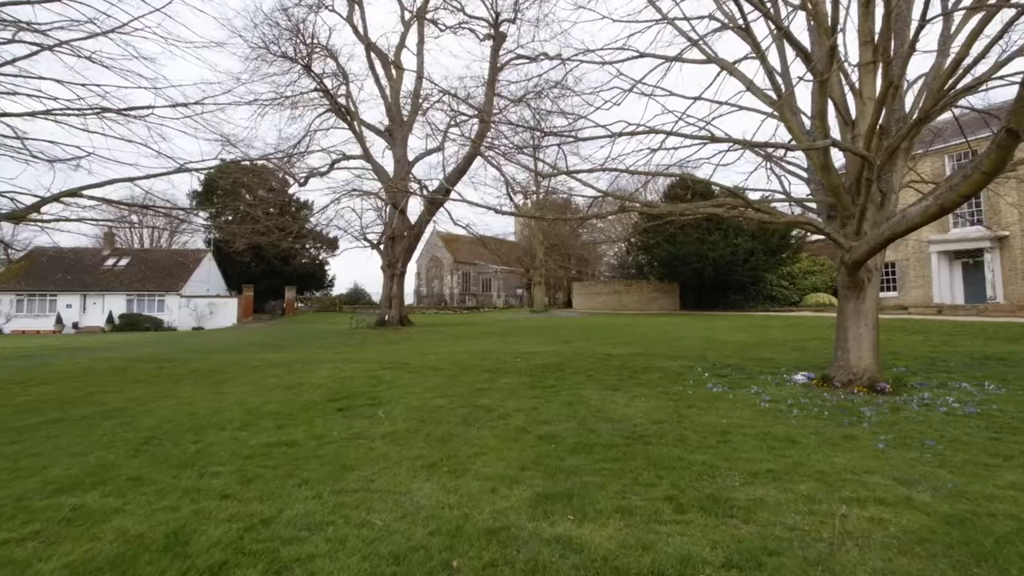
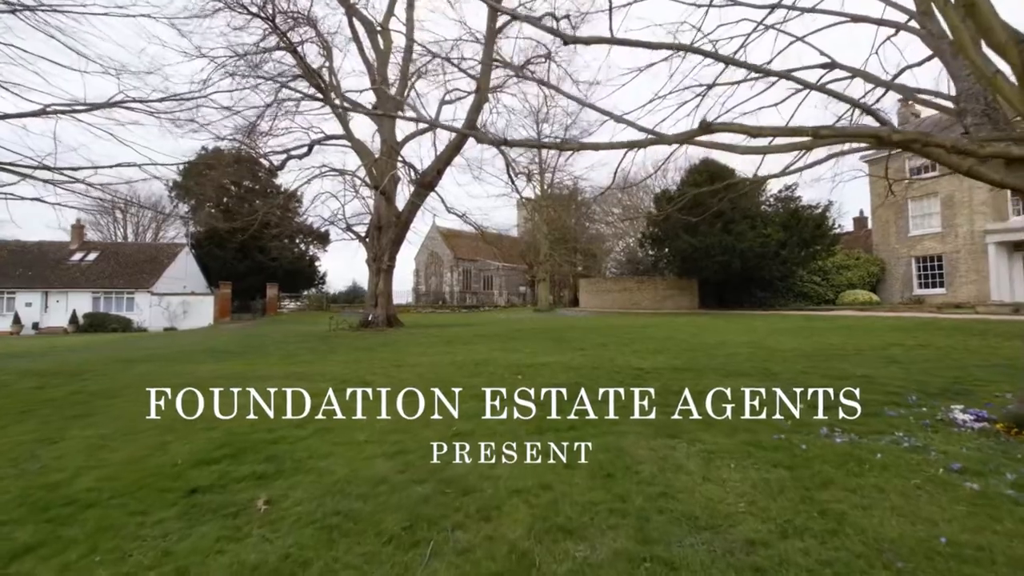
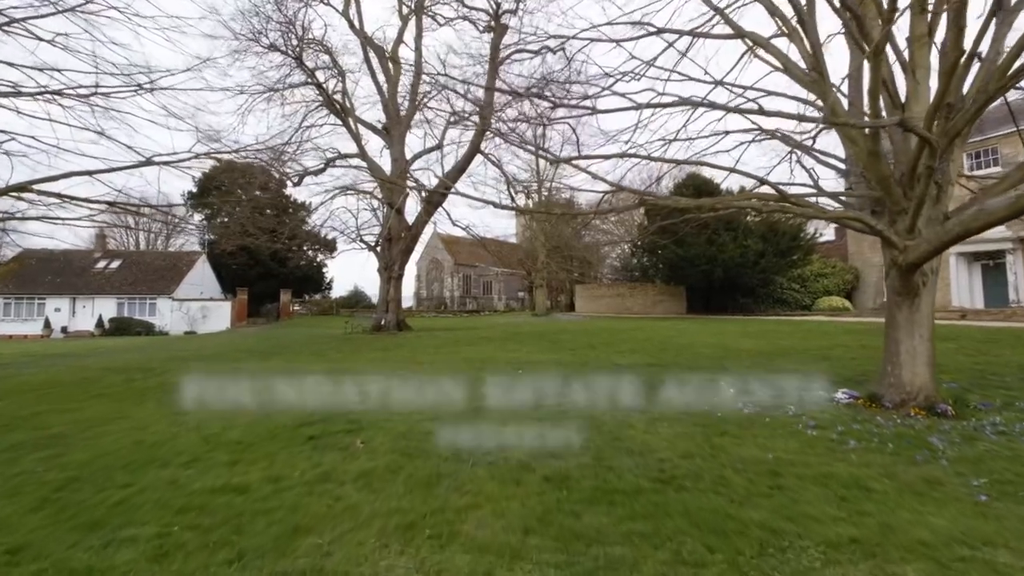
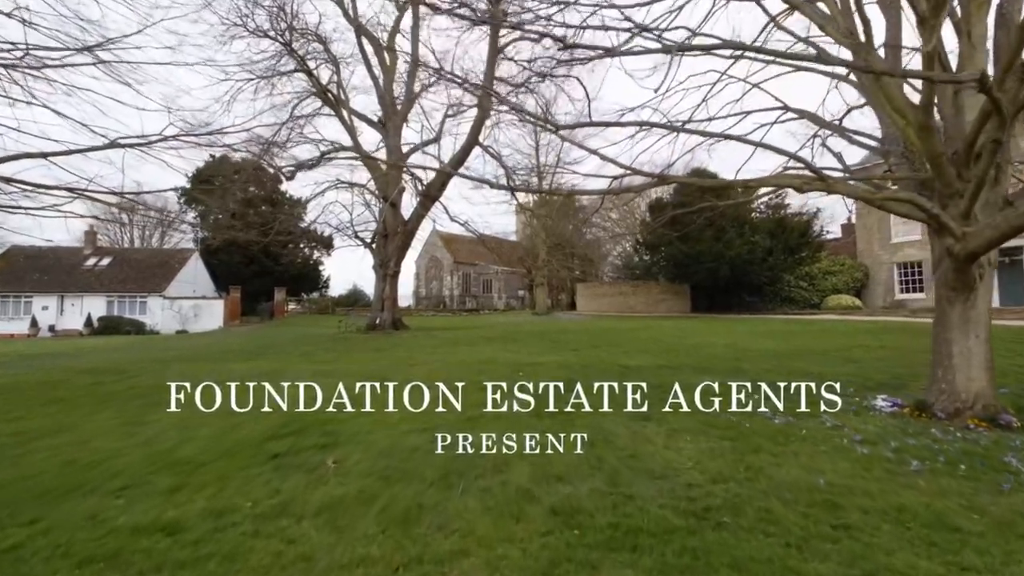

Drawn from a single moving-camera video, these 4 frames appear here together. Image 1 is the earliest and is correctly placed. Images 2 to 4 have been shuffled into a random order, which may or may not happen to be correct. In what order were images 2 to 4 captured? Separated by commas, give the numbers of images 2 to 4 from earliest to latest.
3, 4, 2
